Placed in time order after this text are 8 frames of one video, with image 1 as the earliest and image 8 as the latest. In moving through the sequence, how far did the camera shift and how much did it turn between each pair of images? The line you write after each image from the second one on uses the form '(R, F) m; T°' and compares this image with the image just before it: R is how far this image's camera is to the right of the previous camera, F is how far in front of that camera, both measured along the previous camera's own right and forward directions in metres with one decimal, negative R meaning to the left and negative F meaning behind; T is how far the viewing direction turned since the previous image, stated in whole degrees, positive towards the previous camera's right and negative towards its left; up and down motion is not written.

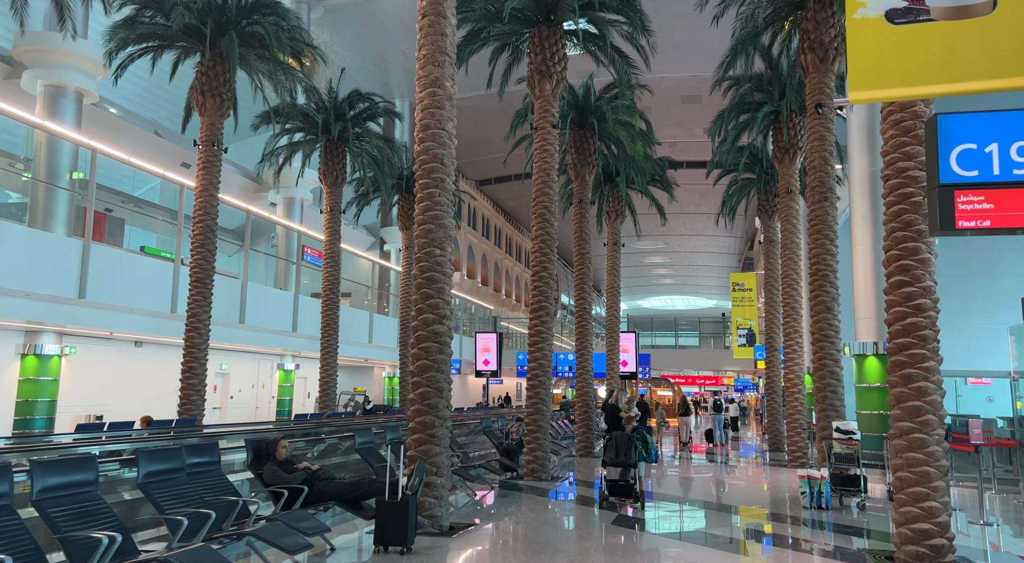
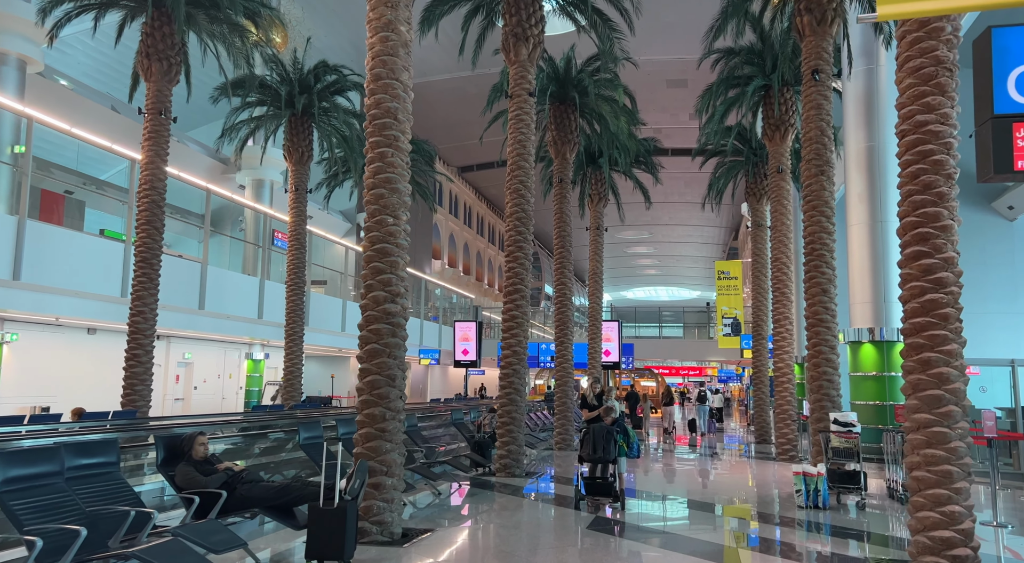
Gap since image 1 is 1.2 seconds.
(+0.2, +0.9) m; +1°
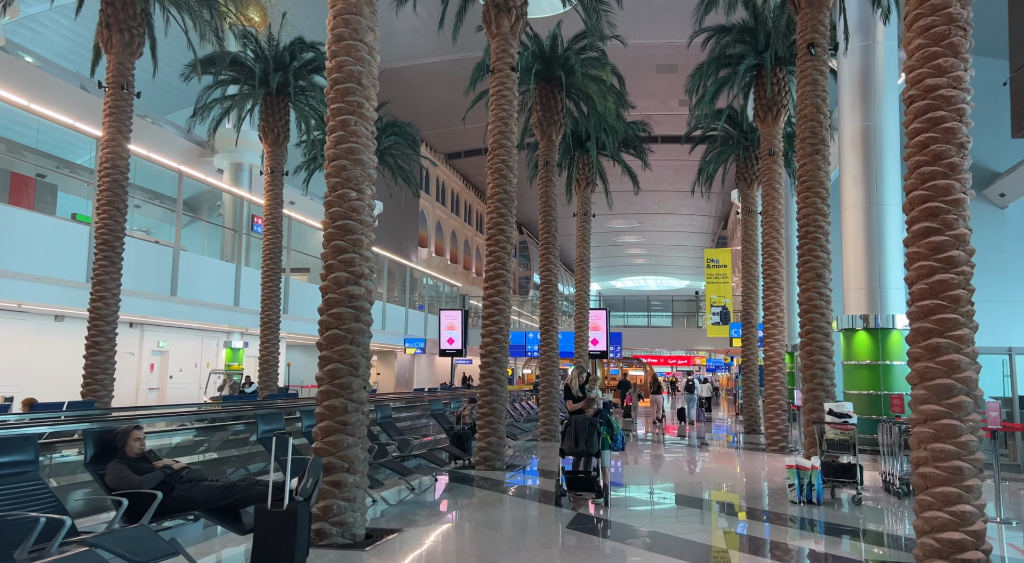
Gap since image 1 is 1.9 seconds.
(+0.2, +0.5) m; +1°
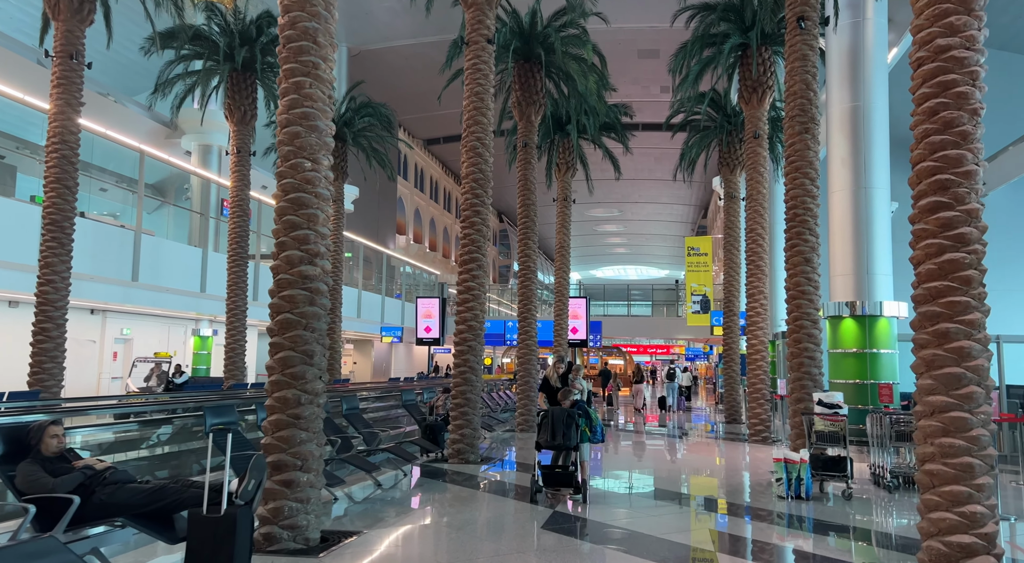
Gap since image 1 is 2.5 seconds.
(+0.1, +0.5) m; +2°
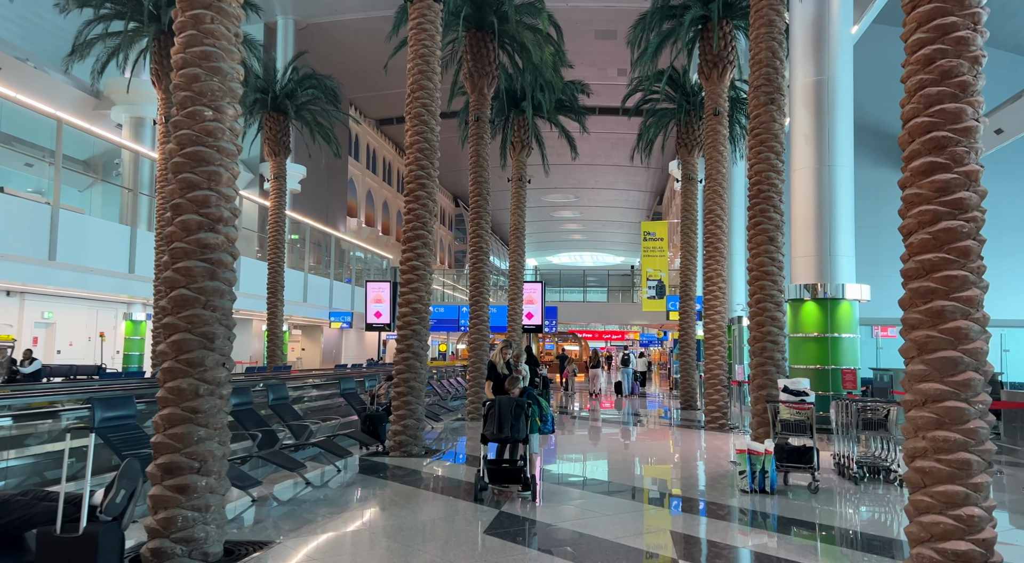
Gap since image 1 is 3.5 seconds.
(+0.1, +0.7) m; +4°
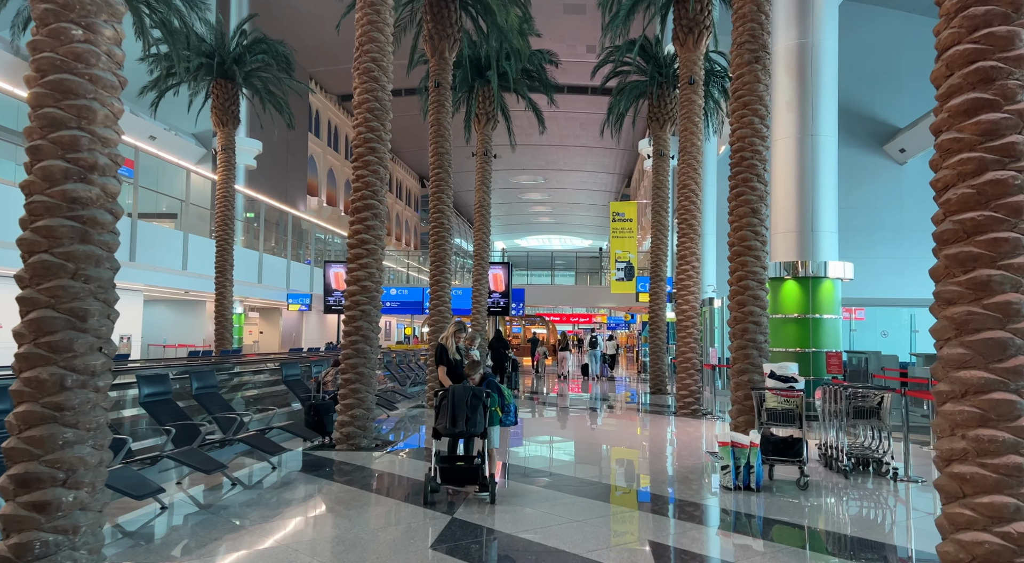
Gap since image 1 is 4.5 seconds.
(+0.1, +0.9) m; +3°
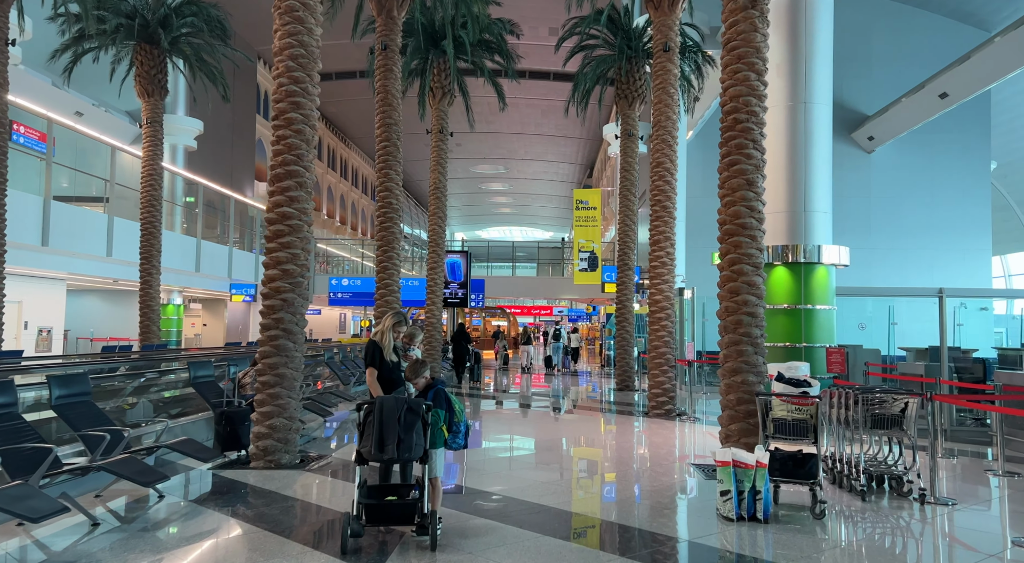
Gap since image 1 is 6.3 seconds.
(+0.1, +1.3) m; +4°
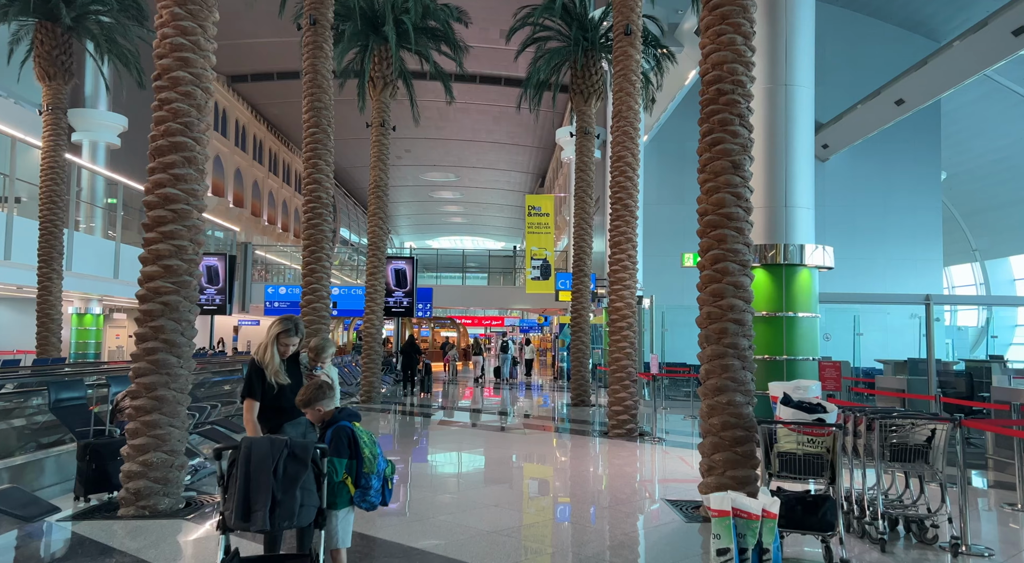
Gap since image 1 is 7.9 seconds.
(+0.1, +1.2) m; +4°
